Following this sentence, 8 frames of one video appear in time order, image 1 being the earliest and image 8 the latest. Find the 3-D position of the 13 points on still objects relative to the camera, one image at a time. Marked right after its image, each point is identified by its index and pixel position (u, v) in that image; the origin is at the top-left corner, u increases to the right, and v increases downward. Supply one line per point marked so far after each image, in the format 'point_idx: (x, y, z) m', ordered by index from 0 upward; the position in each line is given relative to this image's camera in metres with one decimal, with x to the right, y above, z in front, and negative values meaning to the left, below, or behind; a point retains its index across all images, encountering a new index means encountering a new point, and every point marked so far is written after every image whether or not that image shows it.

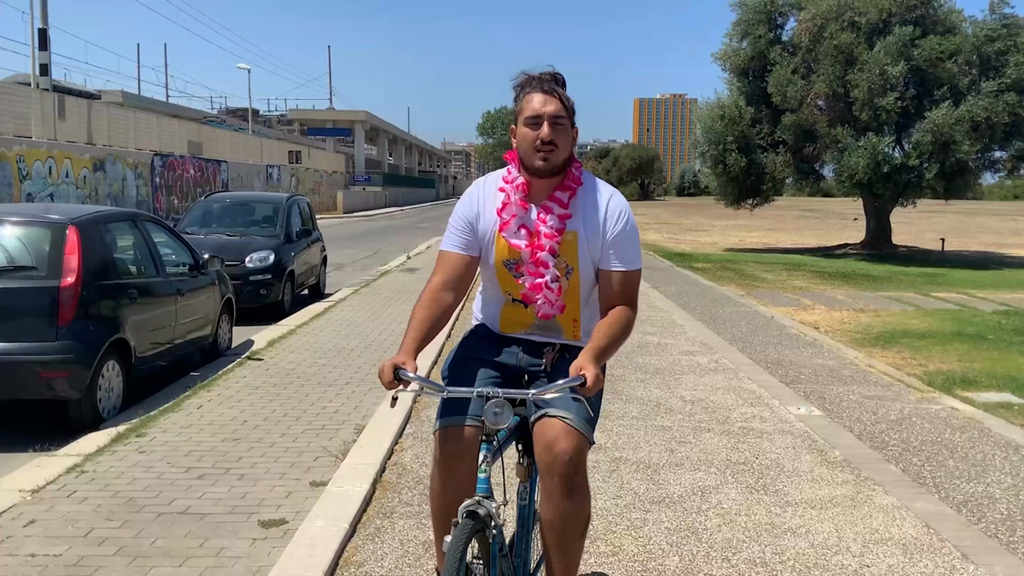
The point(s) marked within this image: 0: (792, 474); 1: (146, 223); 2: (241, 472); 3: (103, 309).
0: (+1.4, -1.0, +4.7) m
1: (-2.9, +0.5, +7.3) m
2: (-1.4, -0.9, +4.7) m
3: (-2.7, -0.1, +6.1) m
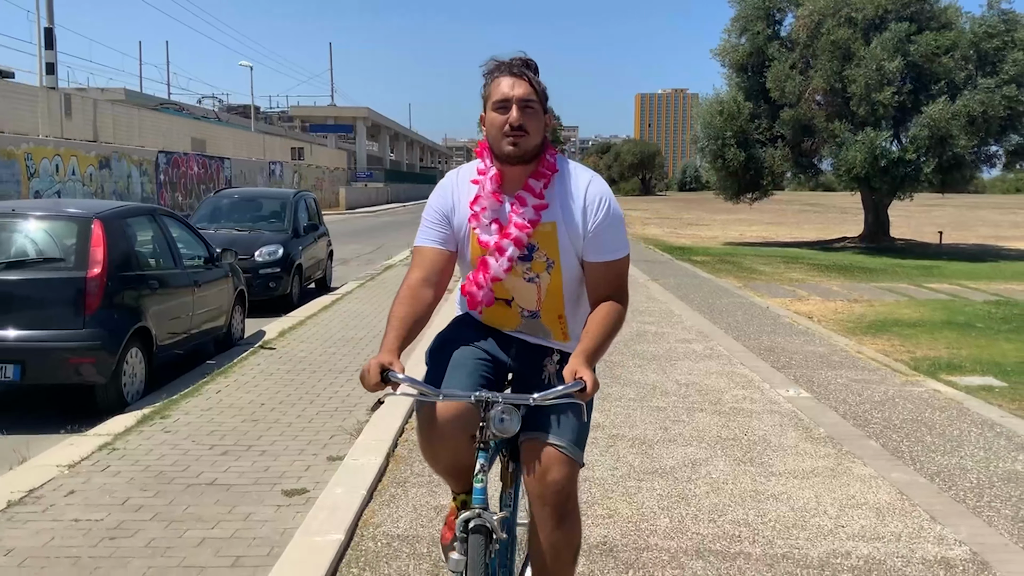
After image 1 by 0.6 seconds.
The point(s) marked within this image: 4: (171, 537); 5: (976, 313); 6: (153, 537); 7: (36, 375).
0: (+1.5, -0.9, +5.0) m
1: (-2.8, +0.6, +7.6) m
2: (-1.4, -0.9, +5.0) m
3: (-2.7, -0.1, +6.4) m
4: (-1.4, -1.0, +4.1) m
5: (+5.5, -0.3, +10.9) m
6: (-1.5, -1.0, +4.1) m
7: (-3.1, -0.6, +5.9) m
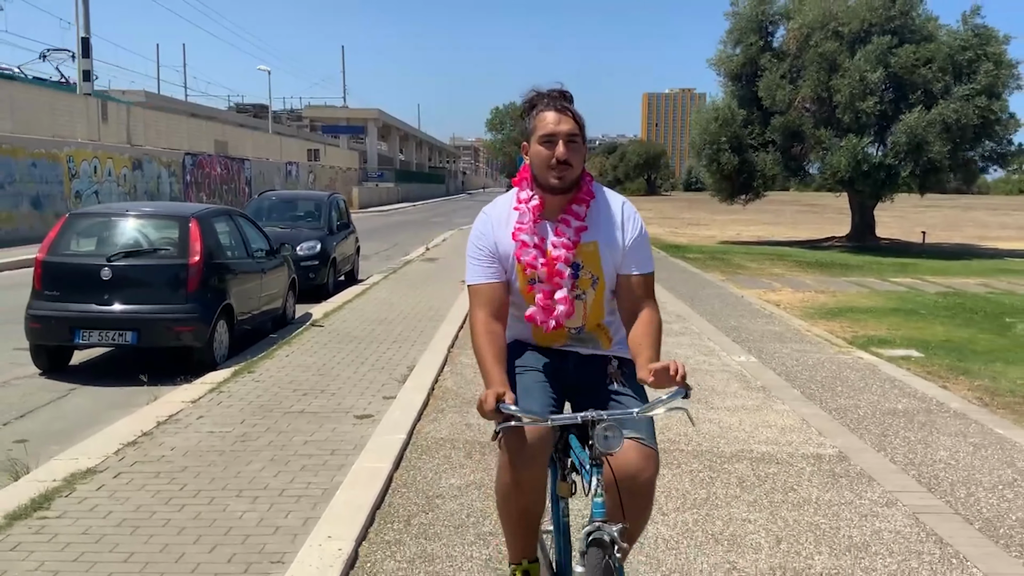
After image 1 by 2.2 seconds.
0: (+1.5, -0.8, +6.6) m
1: (-2.8, +0.7, +9.2) m
2: (-1.3, -0.8, +6.7) m
3: (-2.6, +0.1, +8.0) m
4: (-1.3, -0.9, +5.7) m
5: (+5.6, -0.2, +12.5) m
6: (-1.5, -0.9, +5.7) m
7: (-3.0, -0.4, +7.6) m
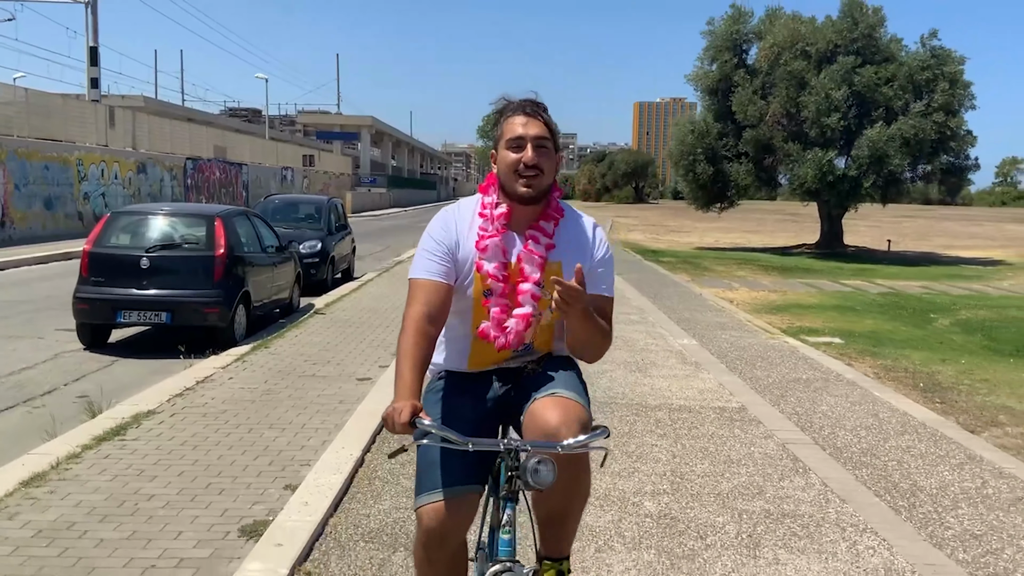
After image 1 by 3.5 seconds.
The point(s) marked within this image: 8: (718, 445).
0: (+1.3, -0.7, +8.0) m
1: (-3.0, +0.8, +10.6) m
2: (-1.6, -0.6, +8.0) m
3: (-2.8, +0.2, +9.4) m
4: (-1.6, -0.8, +7.1) m
5: (+5.3, -0.2, +13.9) m
6: (-1.7, -0.8, +7.1) m
7: (-3.2, -0.3, +8.9) m
8: (+1.3, -1.0, +5.6) m
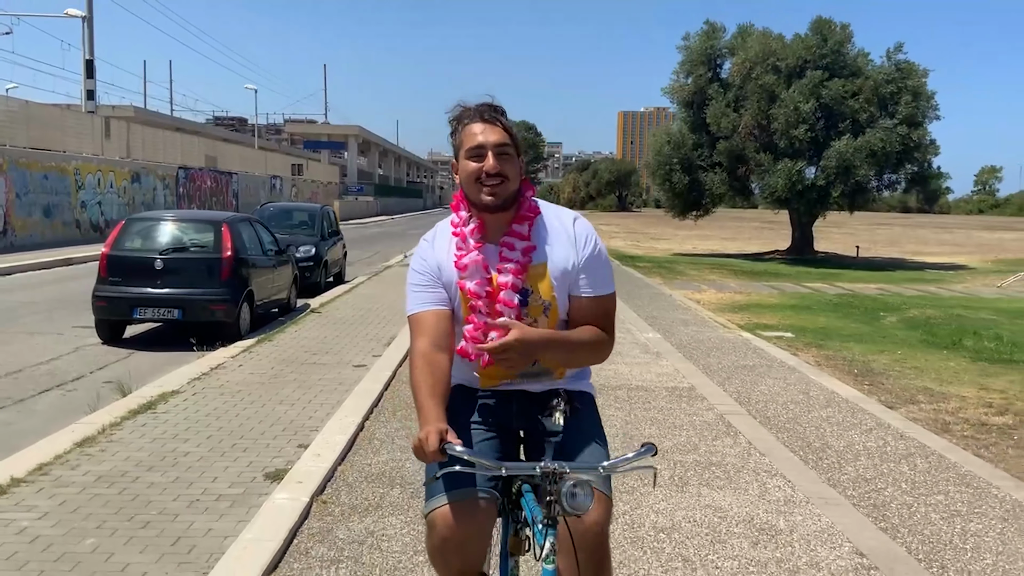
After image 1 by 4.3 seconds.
0: (+1.1, -0.7, +9.0) m
1: (-3.2, +0.8, +11.5) m
2: (-1.8, -0.6, +9.0) m
3: (-3.0, +0.2, +10.3) m
4: (-1.7, -0.7, +8.0) m
5: (+5.1, -0.2, +14.9) m
6: (-1.9, -0.7, +8.0) m
7: (-3.5, -0.3, +9.8) m
8: (+1.1, -0.9, +6.6) m
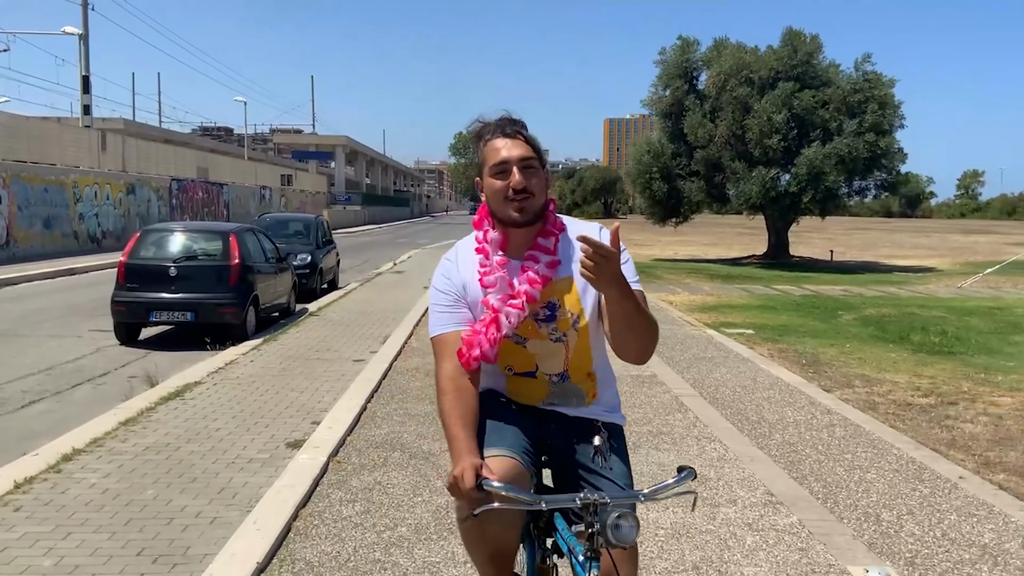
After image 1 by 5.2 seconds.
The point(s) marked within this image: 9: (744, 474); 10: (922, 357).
0: (+0.9, -0.7, +10.0) m
1: (-3.5, +0.7, +12.4) m
2: (-1.9, -0.7, +9.9) m
3: (-3.3, +0.1, +11.2) m
4: (-1.9, -0.8, +8.9) m
5: (+4.8, -0.2, +16.0) m
6: (-2.0, -0.8, +8.9) m
7: (-3.6, -0.4, +10.7) m
8: (+1.0, -0.9, +7.5) m
9: (+1.4, -1.1, +5.3) m
10: (+4.8, -0.8, +10.7) m
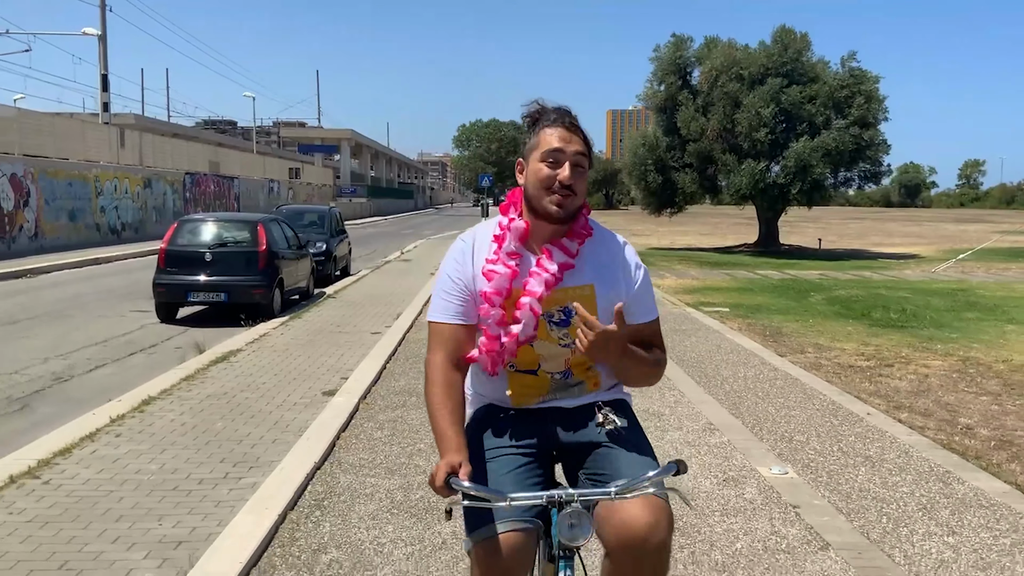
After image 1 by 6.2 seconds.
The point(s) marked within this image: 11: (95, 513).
0: (+0.9, -0.4, +11.3) m
1: (-3.5, +1.0, +13.7) m
2: (-2.0, -0.4, +11.2) m
3: (-3.3, +0.4, +12.5) m
4: (-1.9, -0.6, +10.3) m
5: (+4.8, +0.1, +17.3) m
6: (-2.0, -0.6, +10.3) m
7: (-3.7, -0.1, +12.1) m
8: (+0.9, -0.7, +8.9) m
9: (+1.3, -0.9, +6.7) m
10: (+4.8, -0.5, +12.0) m
11: (-2.1, -1.1, +4.7) m
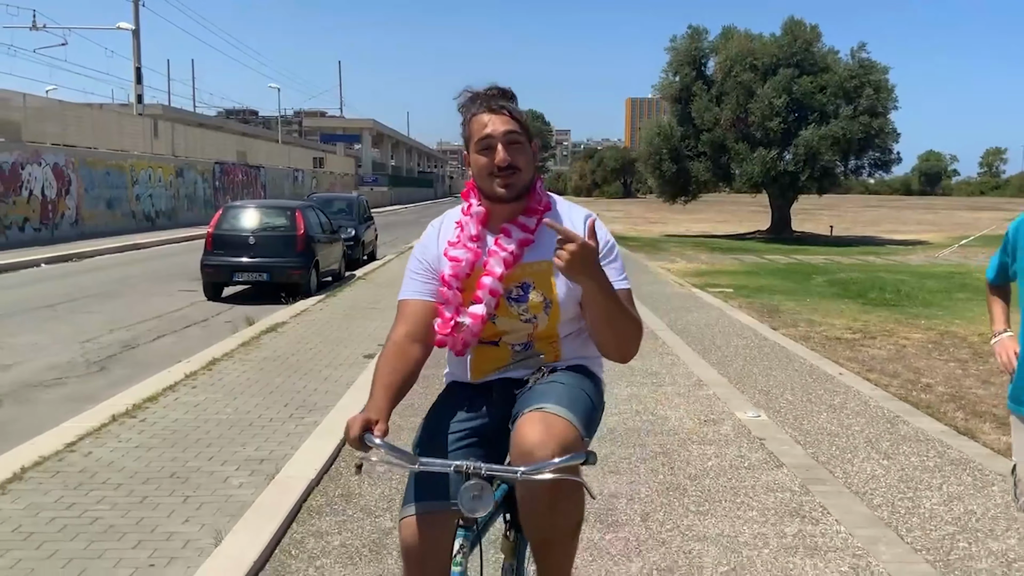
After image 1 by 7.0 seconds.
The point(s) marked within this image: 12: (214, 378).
0: (+1.1, -0.2, +12.3) m
1: (-3.2, +1.3, +14.8) m
2: (-1.7, -0.2, +12.3) m
3: (-3.0, +0.6, +13.6) m
4: (-1.7, -0.3, +11.3) m
5: (+5.2, +0.4, +18.2) m
6: (-1.8, -0.3, +11.3) m
7: (-3.4, +0.1, +13.1) m
8: (+1.1, -0.5, +9.9) m
9: (+1.5, -0.7, +7.7) m
10: (+5.0, -0.3, +12.9) m
11: (-2.0, -1.0, +5.8) m
12: (-2.4, -0.7, +7.5) m
